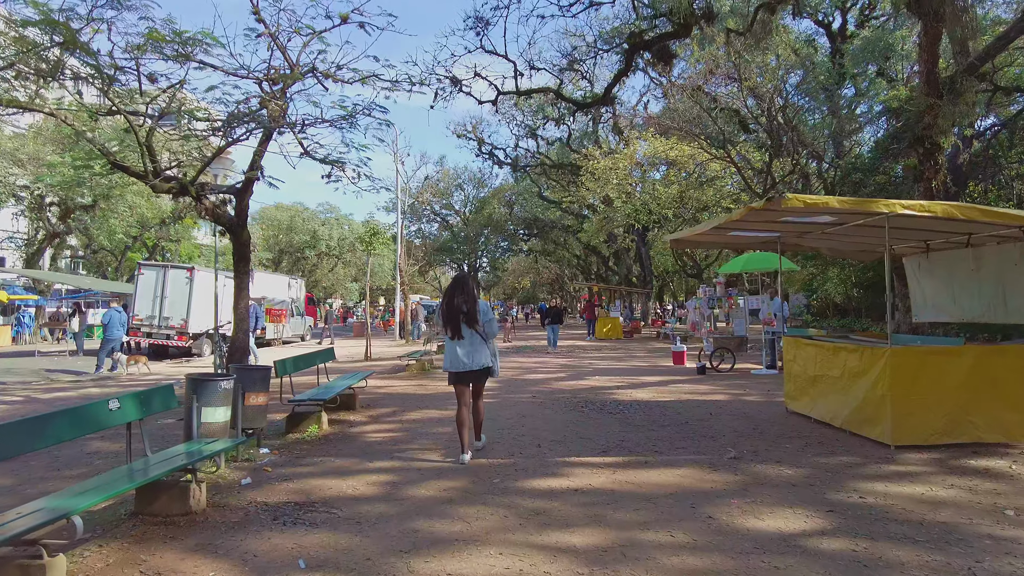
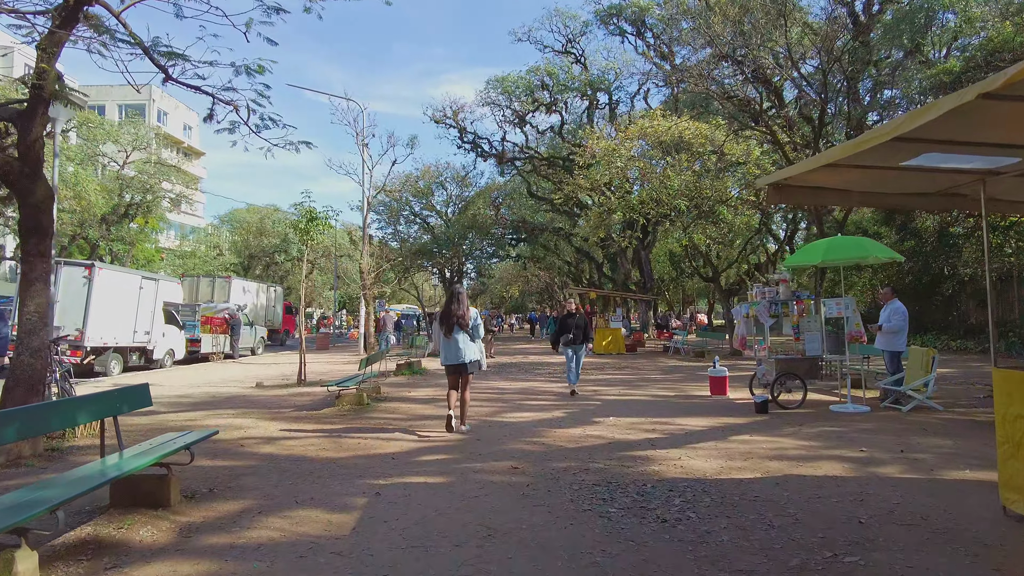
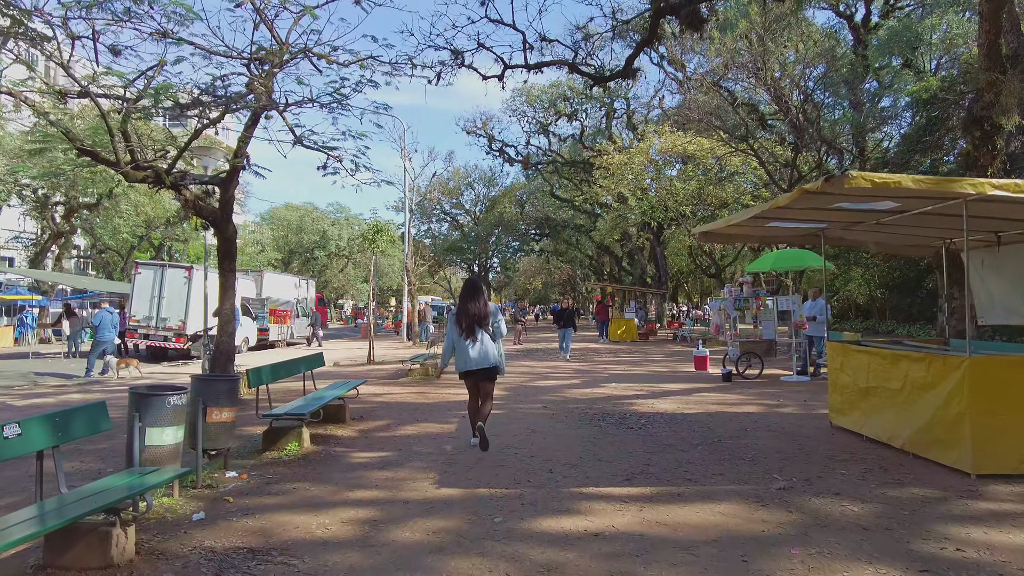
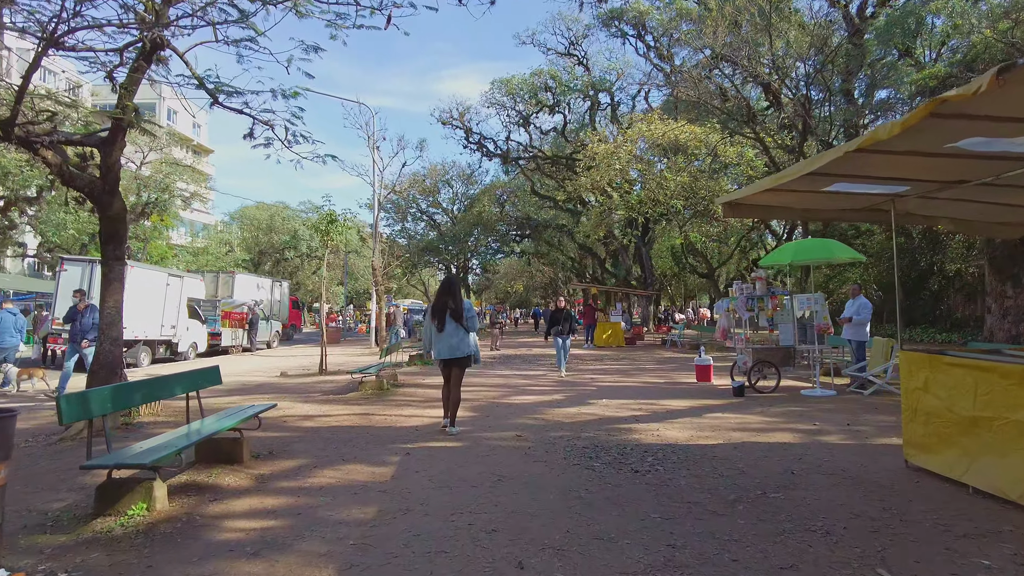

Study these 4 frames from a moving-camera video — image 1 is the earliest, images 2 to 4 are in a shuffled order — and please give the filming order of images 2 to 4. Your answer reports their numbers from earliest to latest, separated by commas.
3, 4, 2
